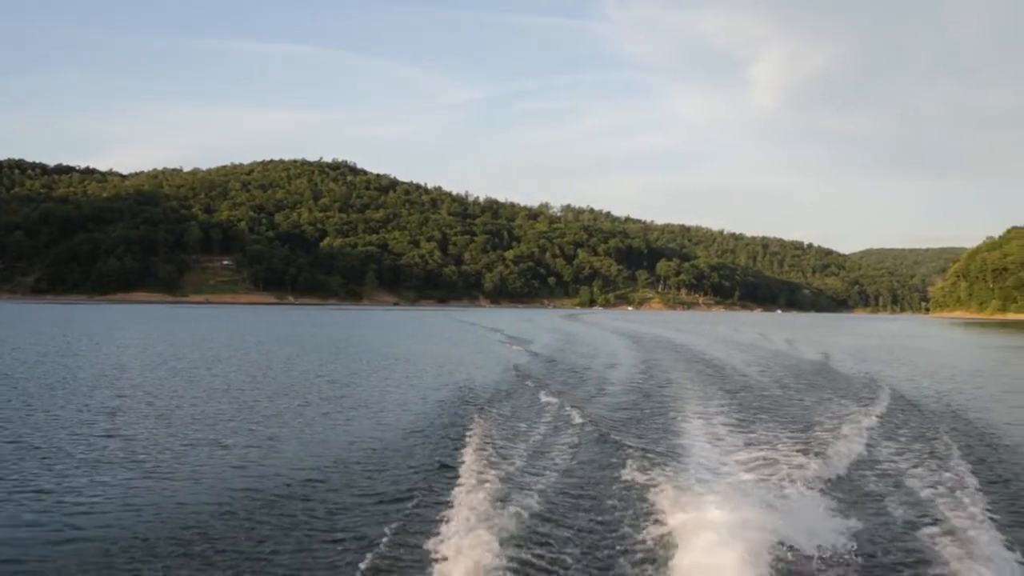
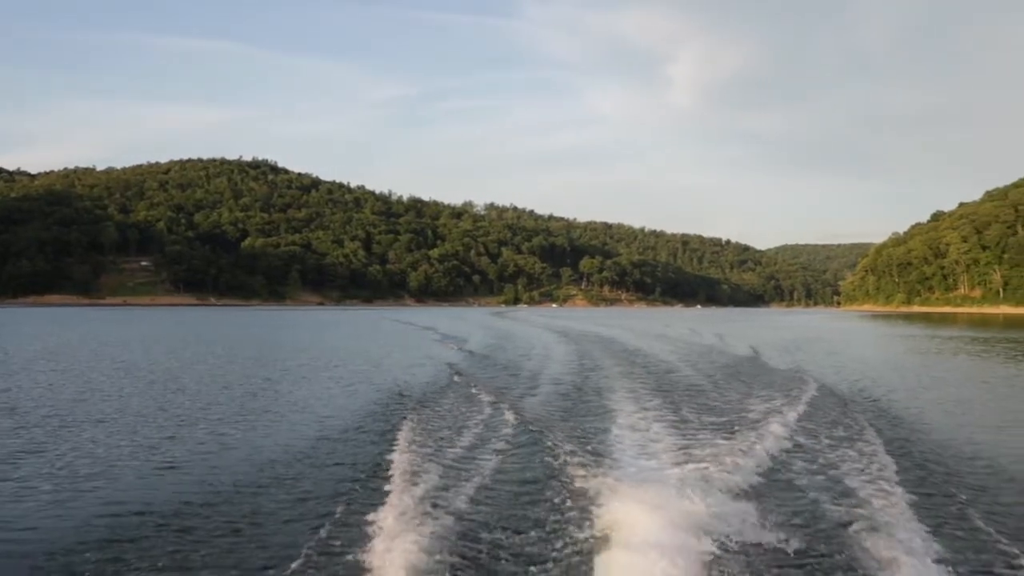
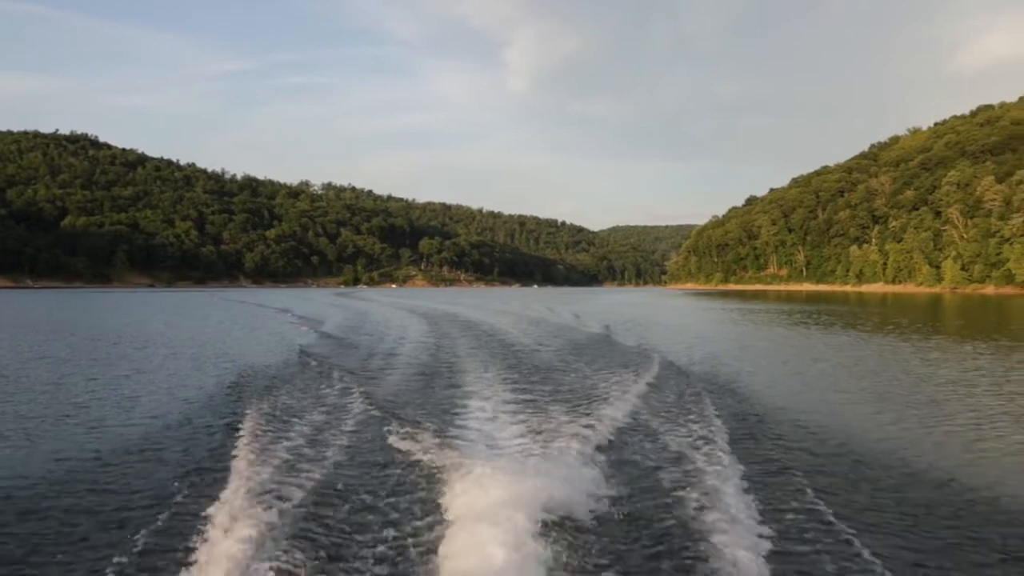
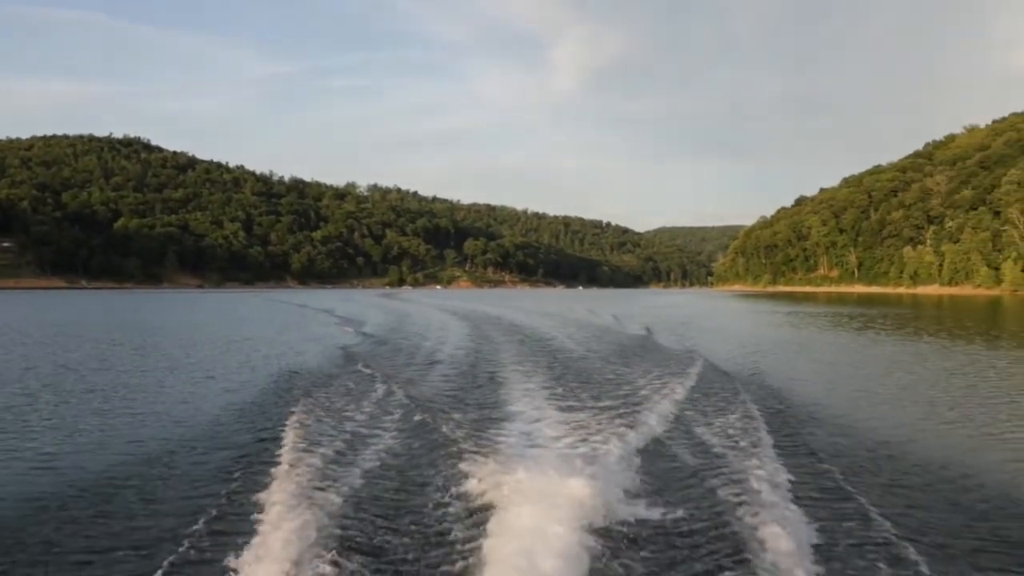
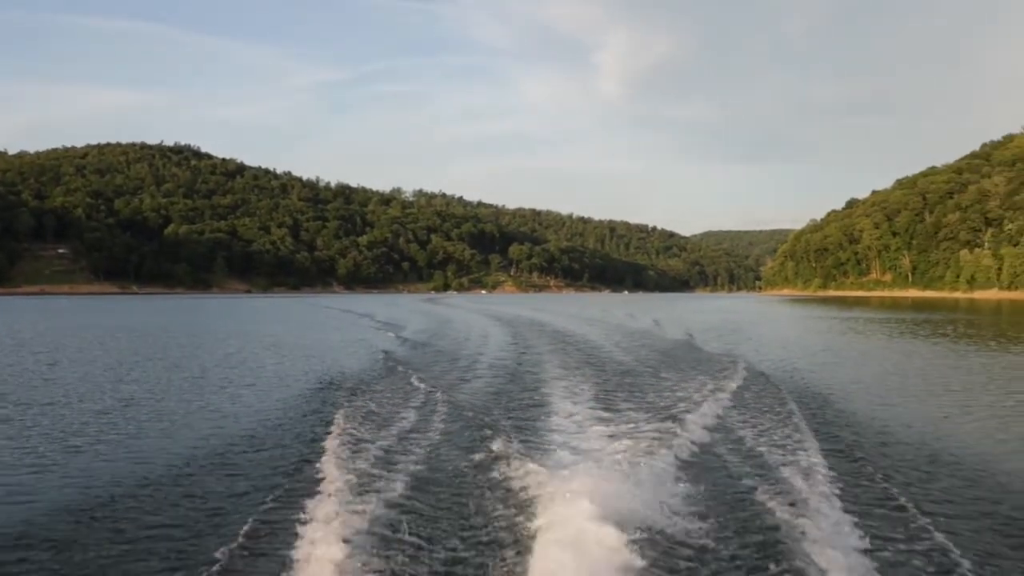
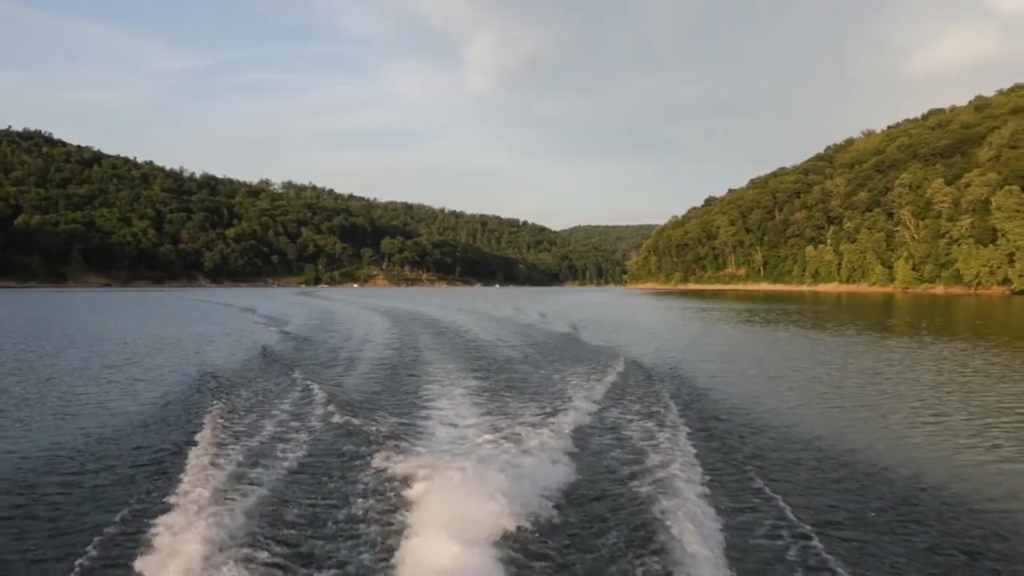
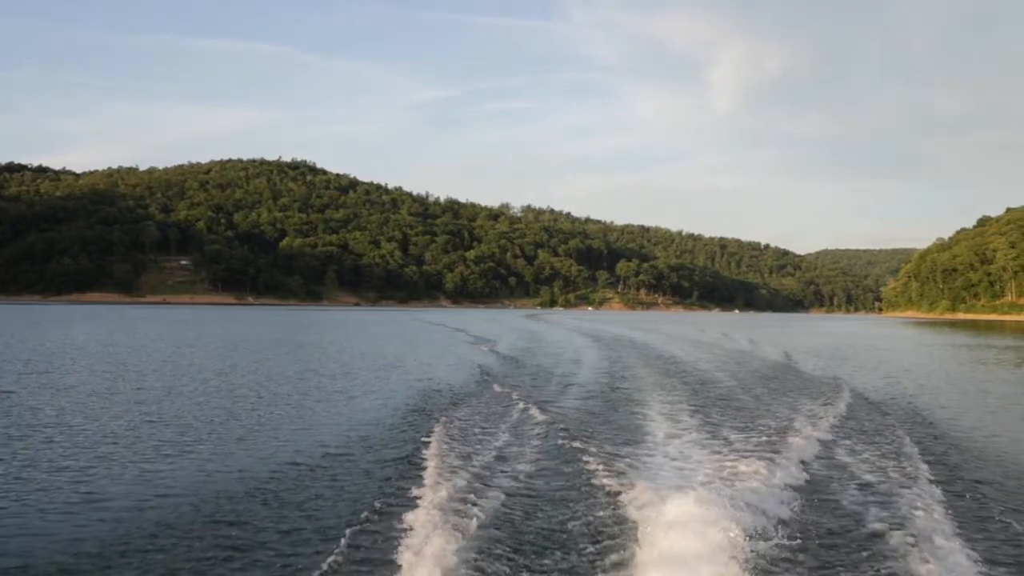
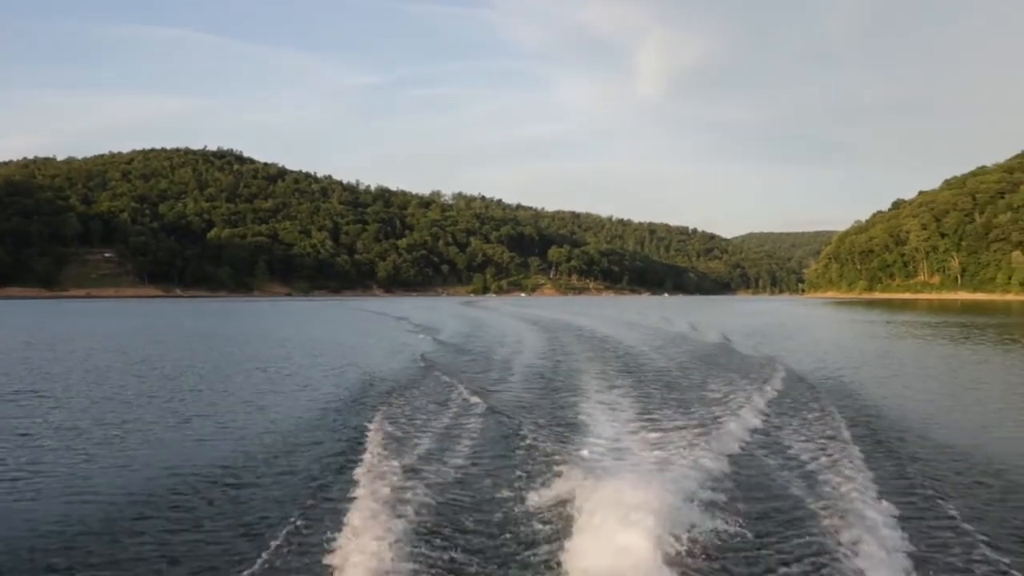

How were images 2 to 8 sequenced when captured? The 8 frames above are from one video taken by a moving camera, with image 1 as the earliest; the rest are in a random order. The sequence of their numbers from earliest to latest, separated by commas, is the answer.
7, 2, 8, 5, 4, 3, 6
